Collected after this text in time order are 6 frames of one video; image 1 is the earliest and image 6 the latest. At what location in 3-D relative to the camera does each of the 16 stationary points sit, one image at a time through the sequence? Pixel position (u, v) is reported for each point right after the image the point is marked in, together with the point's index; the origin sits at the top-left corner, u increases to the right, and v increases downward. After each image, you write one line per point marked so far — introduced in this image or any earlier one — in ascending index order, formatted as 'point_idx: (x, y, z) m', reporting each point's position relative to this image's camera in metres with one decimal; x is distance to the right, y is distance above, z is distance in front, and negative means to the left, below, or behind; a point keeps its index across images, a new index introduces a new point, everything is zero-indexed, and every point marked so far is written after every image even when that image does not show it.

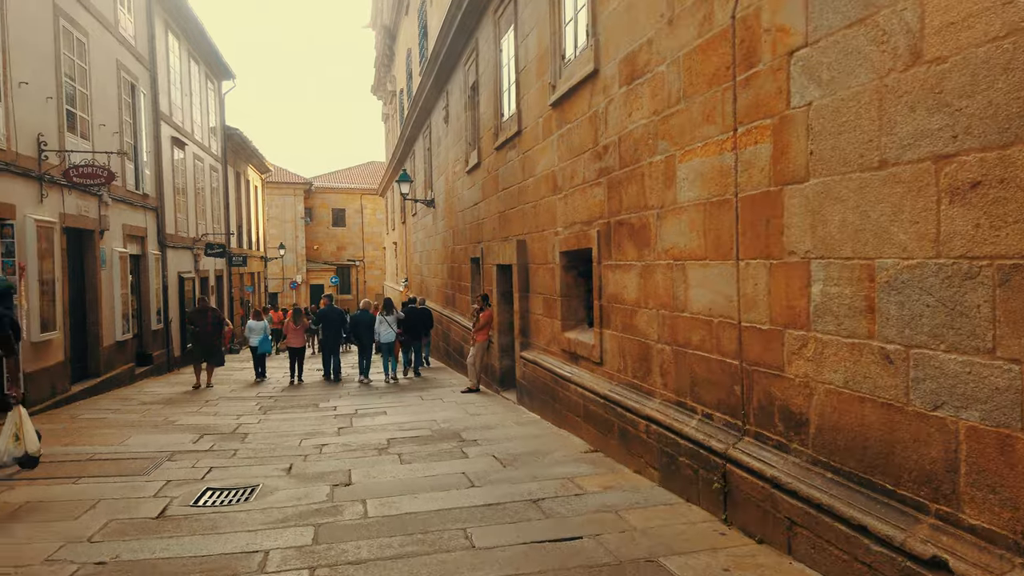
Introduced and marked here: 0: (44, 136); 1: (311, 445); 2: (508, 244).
0: (-6.3, +2.0, +10.0) m
1: (-2.0, -1.5, +7.3) m
2: (-0.1, +0.6, +9.8) m
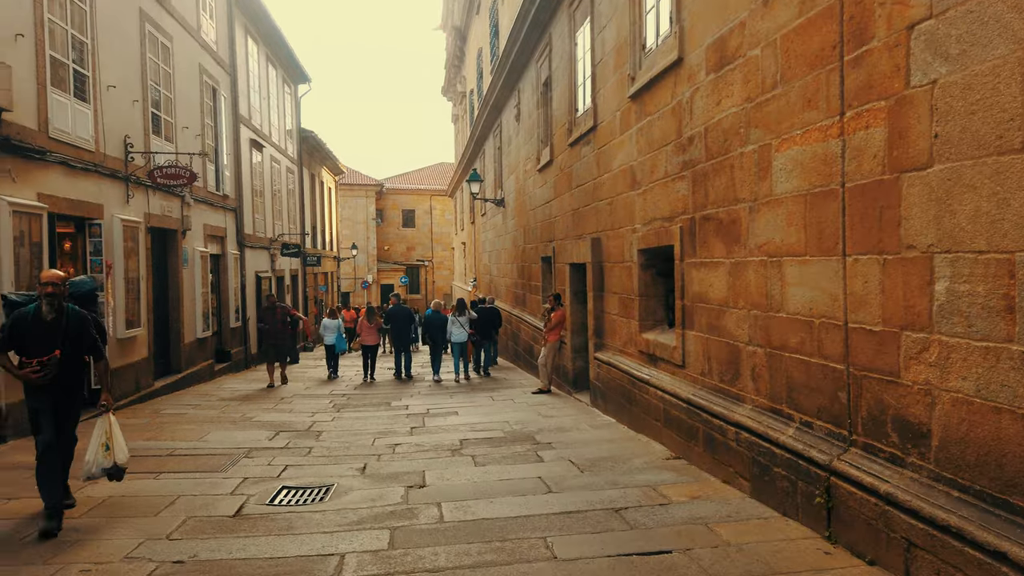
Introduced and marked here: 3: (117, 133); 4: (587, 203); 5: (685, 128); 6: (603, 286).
0: (-5.3, +2.1, +10.3) m
1: (-1.2, -1.5, +7.2) m
2: (+0.9, +0.6, +9.6) m
3: (-5.2, +2.0, +9.9) m
4: (+0.9, +1.1, +9.5) m
5: (+1.4, +1.3, +6.0) m
6: (+1.1, 0.0, +8.8) m
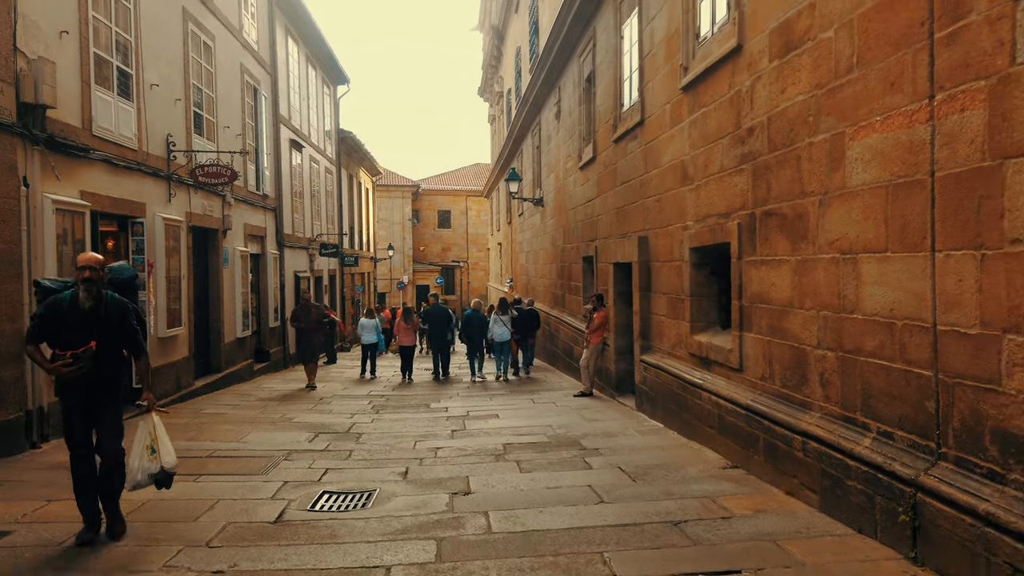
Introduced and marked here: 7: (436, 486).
0: (-4.7, +2.1, +10.3) m
1: (-0.8, -1.5, +7.0) m
2: (+1.4, +0.6, +9.3) m
3: (-4.7, +2.1, +9.9) m
4: (+1.5, +1.1, +9.2) m
5: (+1.8, +1.3, +5.7) m
6: (+1.6, 0.0, +8.5) m
7: (-0.6, -1.5, +5.6) m
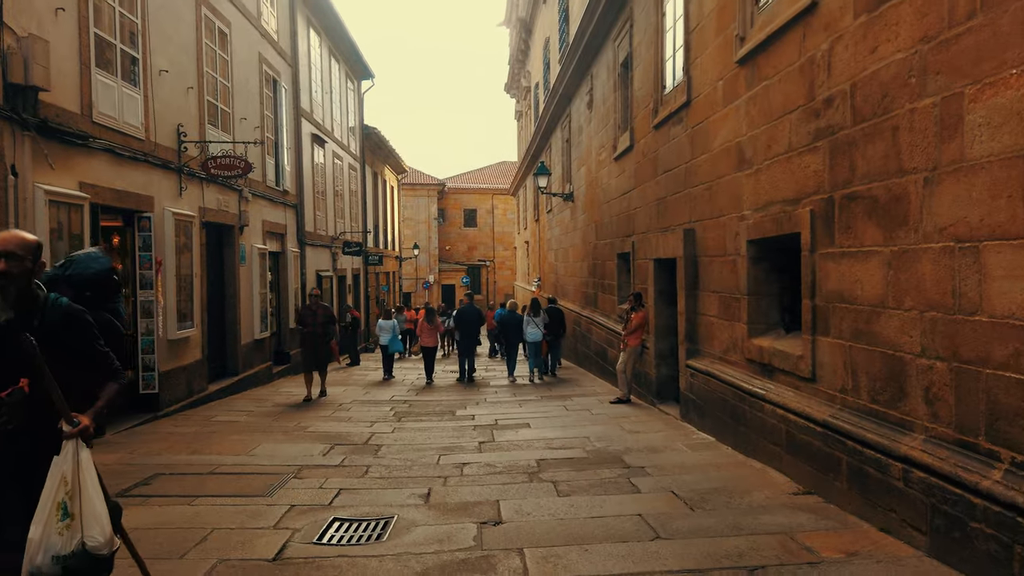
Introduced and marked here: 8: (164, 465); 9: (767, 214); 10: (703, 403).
0: (-4.3, +2.1, +9.7) m
1: (-0.5, -1.5, +6.3) m
2: (+1.8, +0.6, +8.5) m
3: (-4.3, +2.1, +9.3) m
4: (+1.8, +1.1, +8.4) m
5: (+2.0, +1.3, +4.9) m
6: (+1.9, 0.0, +7.7) m
7: (-0.3, -1.5, +4.8) m
8: (-2.9, -1.5, +6.1) m
9: (+2.0, +0.6, +5.8) m
10: (+1.9, -1.1, +7.3) m
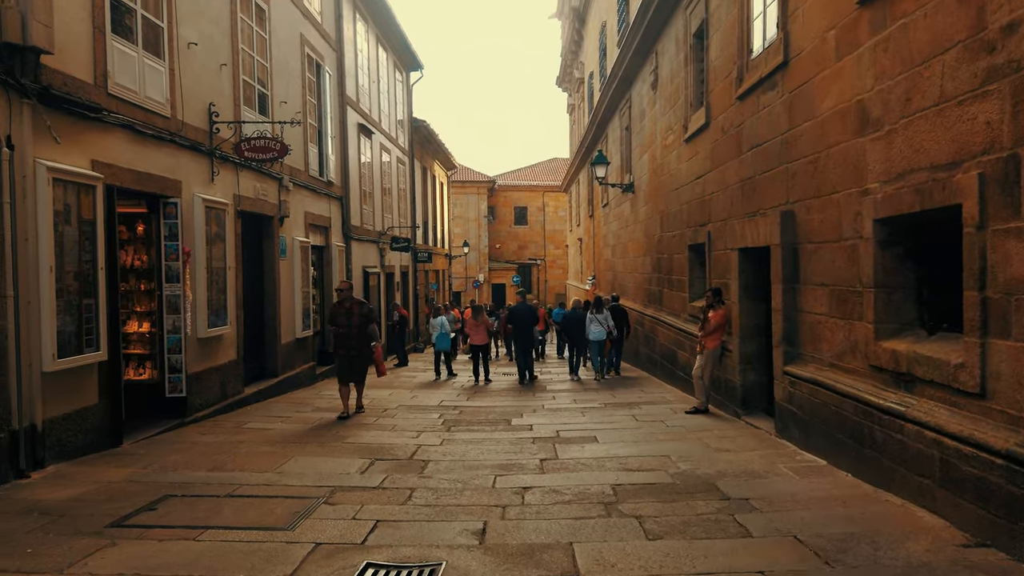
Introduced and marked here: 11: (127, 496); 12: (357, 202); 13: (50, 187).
0: (-3.5, +2.2, +8.9) m
1: (0.0, -1.4, +5.3) m
2: (+2.4, +0.7, +7.3) m
3: (-3.6, +2.1, +8.5) m
4: (+2.5, +1.2, +7.2) m
5: (+2.4, +1.4, +3.7) m
6: (+2.5, +0.1, +6.5) m
7: (+0.1, -1.4, +3.8) m
8: (-2.4, -1.4, +5.3) m
9: (+2.5, +0.6, +4.7) m
10: (+2.4, -1.1, +6.1) m
11: (-2.5, -1.4, +4.9) m
12: (-3.5, +1.9, +16.7) m
13: (-3.4, +0.8, +5.6) m
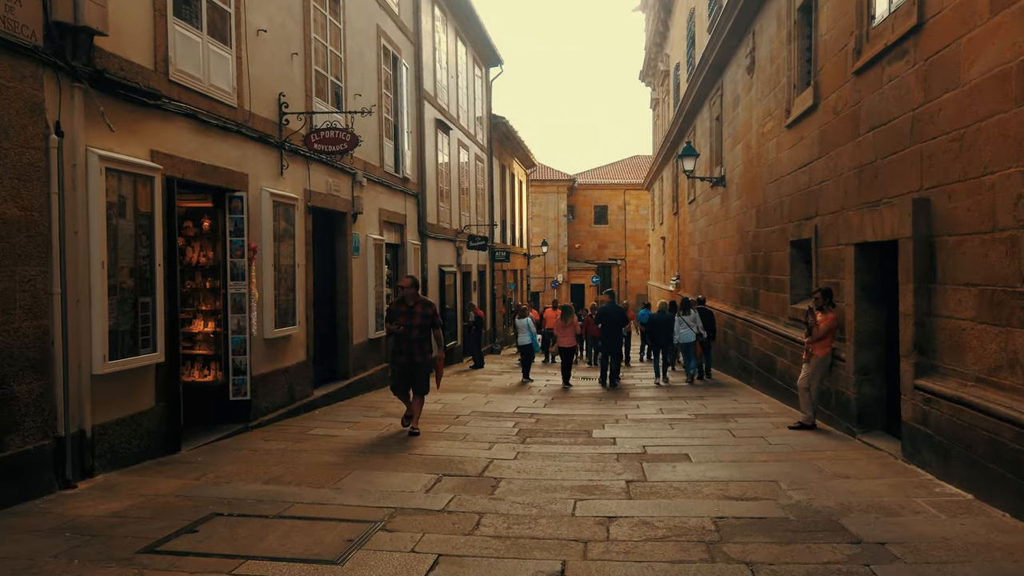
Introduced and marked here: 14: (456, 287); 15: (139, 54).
0: (-2.6, +2.2, +8.6) m
1: (+0.5, -1.4, +4.6) m
2: (+3.2, +0.7, +6.4) m
3: (-2.7, +2.2, +8.2) m
4: (+3.2, +1.2, +6.2) m
5: (+2.8, +1.4, +2.8) m
6: (+3.1, +0.1, +5.6) m
7: (+0.4, -1.4, +3.1) m
8: (-1.8, -1.4, +4.8) m
9: (+2.9, +0.6, +3.7) m
10: (+3.0, -1.1, +5.1) m
11: (-2.0, -1.3, +4.5) m
12: (-1.7, +1.9, +16.3) m
13: (-2.9, +0.8, +5.2) m
14: (-1.4, 0.0, +18.3) m
15: (-2.9, +1.8, +5.9) m
